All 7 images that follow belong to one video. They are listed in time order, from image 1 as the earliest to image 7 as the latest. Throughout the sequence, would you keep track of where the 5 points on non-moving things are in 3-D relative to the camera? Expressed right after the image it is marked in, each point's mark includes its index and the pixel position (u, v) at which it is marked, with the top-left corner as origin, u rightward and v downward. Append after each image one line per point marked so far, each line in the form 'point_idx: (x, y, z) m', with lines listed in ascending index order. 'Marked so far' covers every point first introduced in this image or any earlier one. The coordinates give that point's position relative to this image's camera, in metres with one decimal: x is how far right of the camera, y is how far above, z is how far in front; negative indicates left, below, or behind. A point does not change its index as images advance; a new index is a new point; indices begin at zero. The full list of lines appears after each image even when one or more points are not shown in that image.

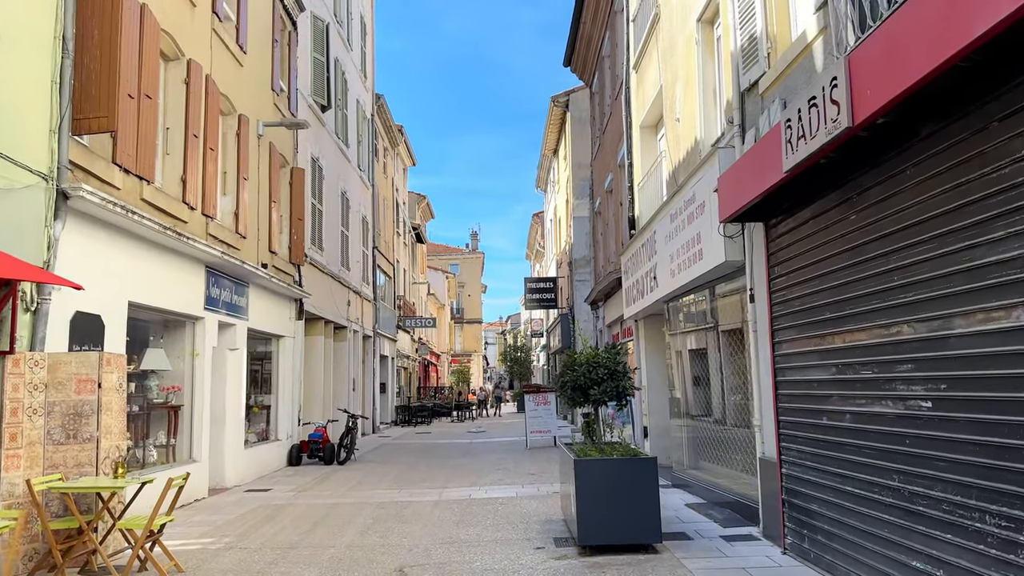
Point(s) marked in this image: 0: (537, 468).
0: (+0.4, -2.6, +11.6) m
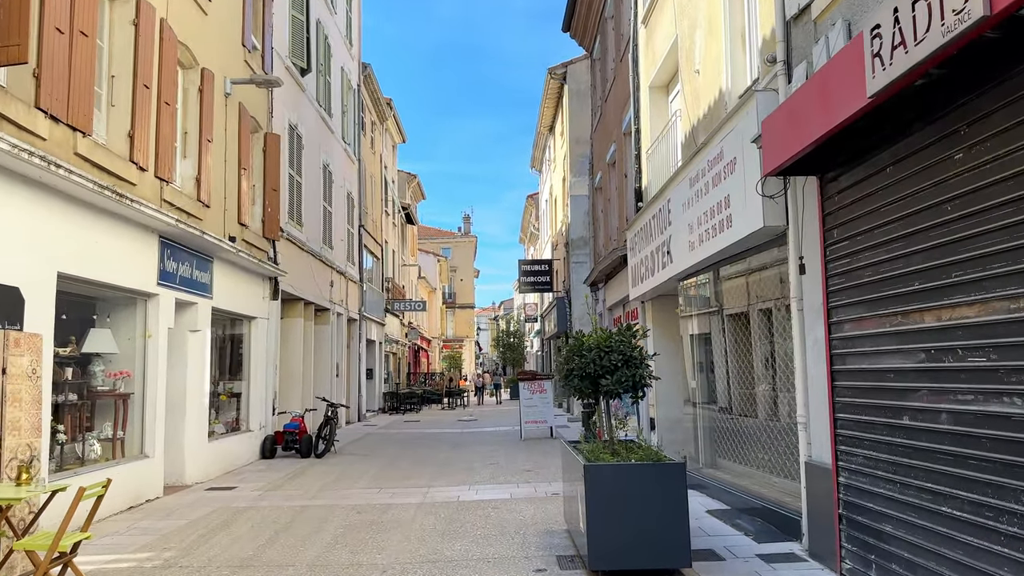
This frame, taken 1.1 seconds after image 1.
0: (+0.3, -2.3, +10.5) m
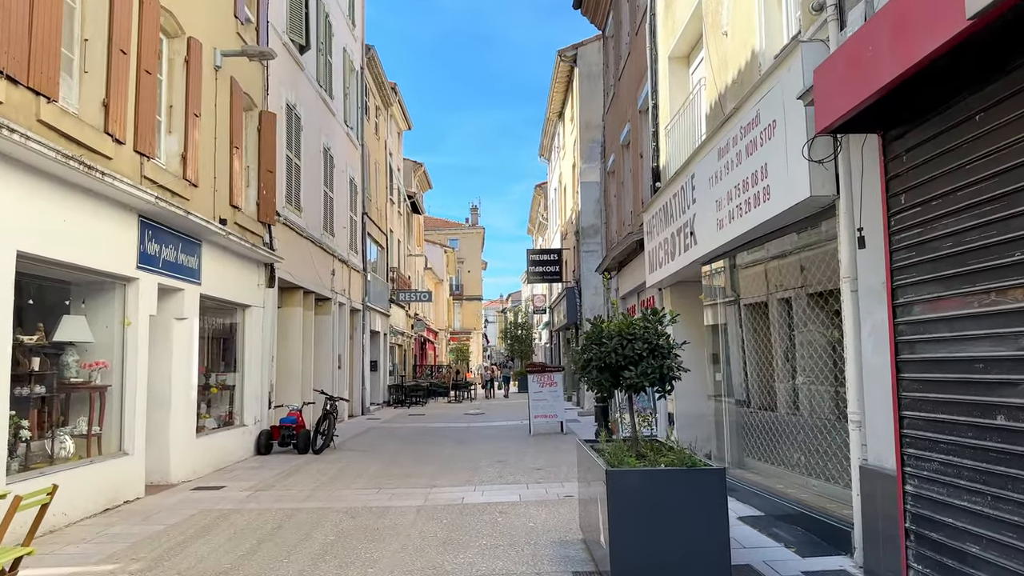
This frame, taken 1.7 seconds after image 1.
0: (+0.4, -2.1, +9.8) m
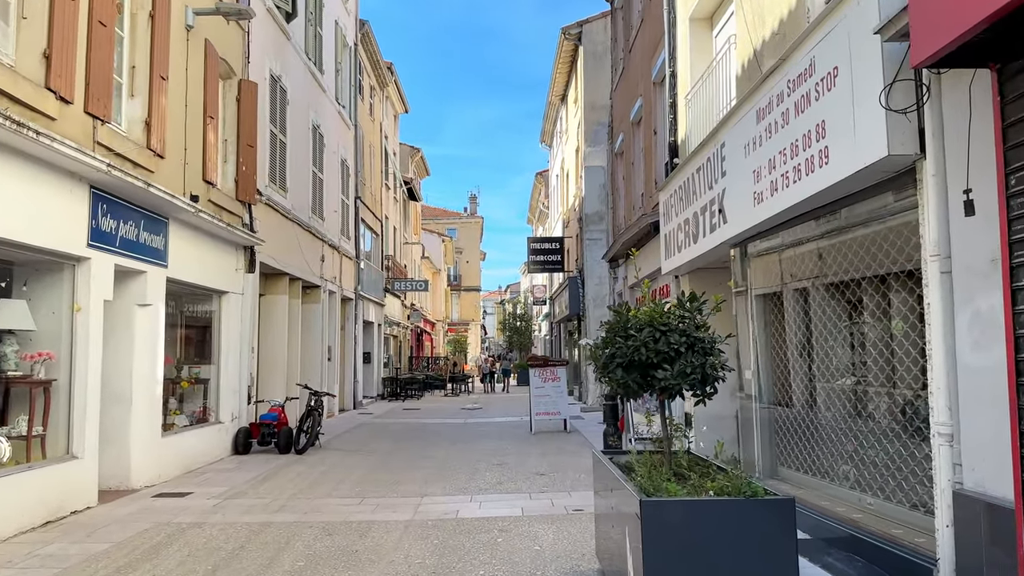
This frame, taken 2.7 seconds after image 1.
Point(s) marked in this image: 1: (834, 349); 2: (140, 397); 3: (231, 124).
0: (+0.4, -2.0, +8.9) m
1: (+2.5, -0.5, +6.3) m
2: (-3.8, -1.1, +8.2) m
3: (-3.9, +2.3, +11.0) m
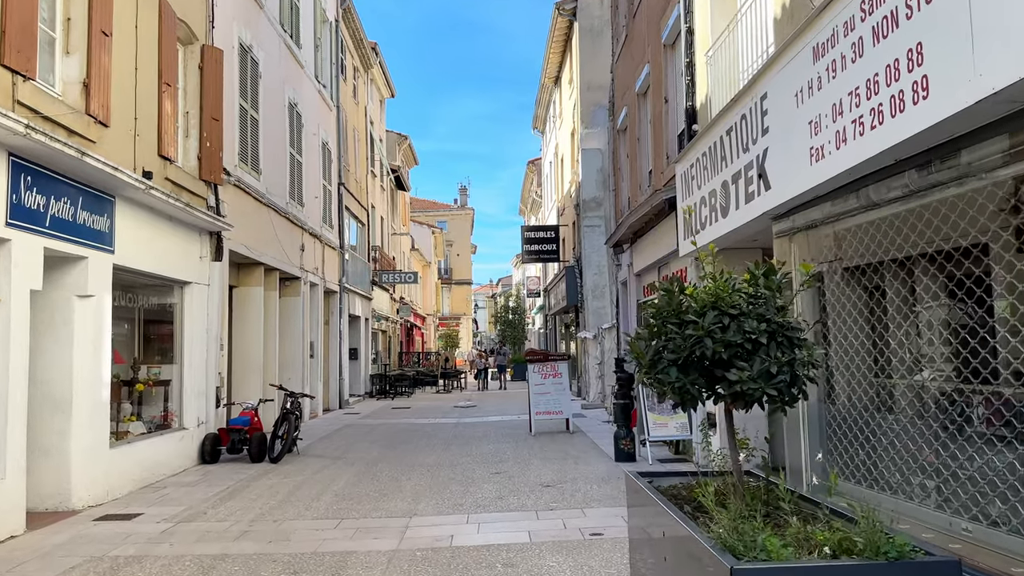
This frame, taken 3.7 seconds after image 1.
0: (+0.4, -1.8, +7.8) m
1: (+2.6, -0.3, +5.2) m
2: (-3.8, -1.0, +7.1) m
3: (-3.9, +2.4, +9.8) m
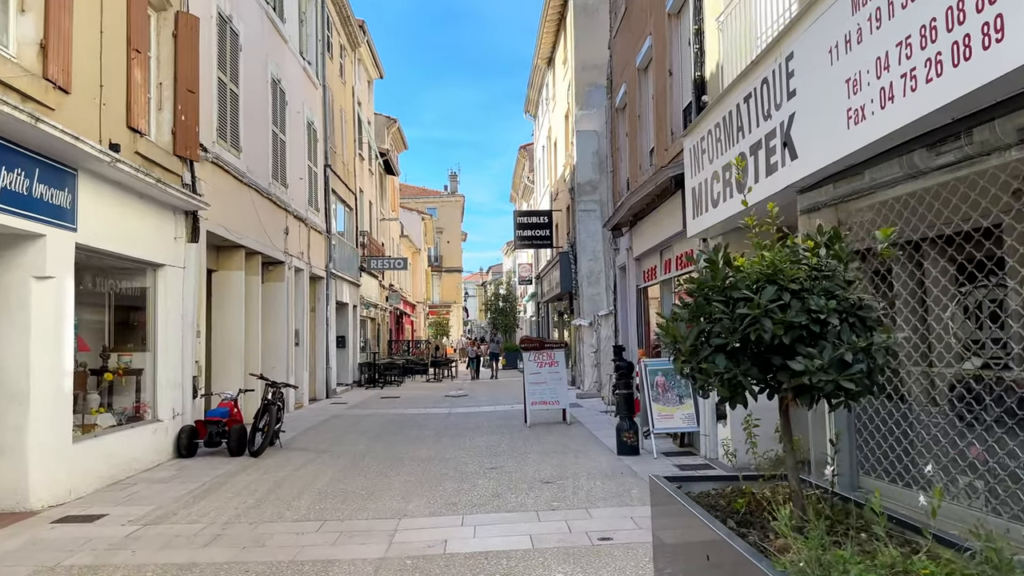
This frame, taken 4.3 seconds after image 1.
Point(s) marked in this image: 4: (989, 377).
0: (+0.4, -1.7, +7.3) m
1: (+2.6, -0.2, +4.7) m
2: (-3.8, -0.9, +6.5) m
3: (-4.0, +2.6, +9.2) m
4: (+2.4, -0.5, +4.0) m
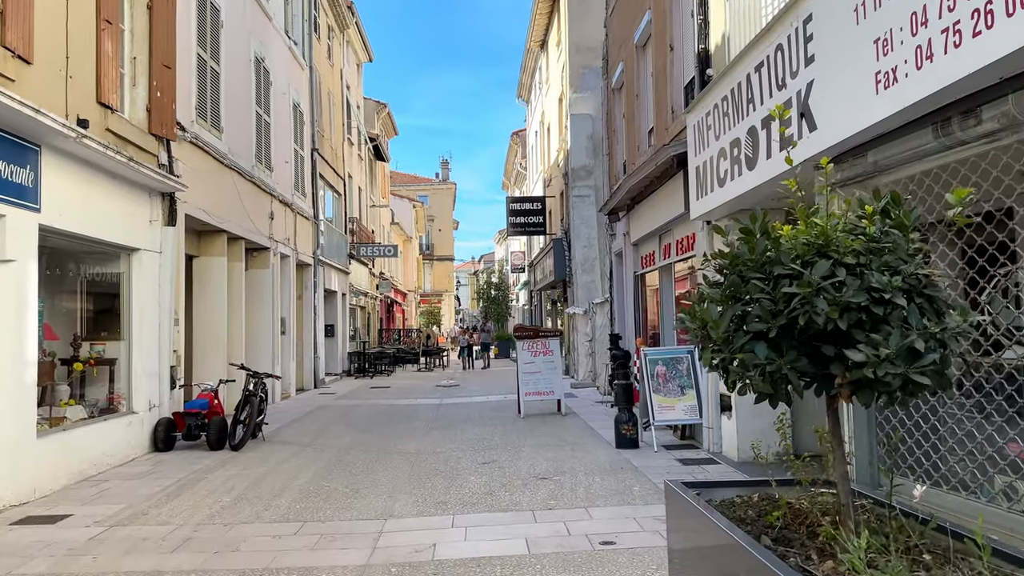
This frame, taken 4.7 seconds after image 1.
0: (+0.3, -1.5, +6.9) m
1: (+2.5, -0.1, +4.3) m
2: (-3.9, -0.7, +6.1) m
3: (-4.1, +2.7, +8.7) m
4: (+2.4, -0.4, +3.6) m
